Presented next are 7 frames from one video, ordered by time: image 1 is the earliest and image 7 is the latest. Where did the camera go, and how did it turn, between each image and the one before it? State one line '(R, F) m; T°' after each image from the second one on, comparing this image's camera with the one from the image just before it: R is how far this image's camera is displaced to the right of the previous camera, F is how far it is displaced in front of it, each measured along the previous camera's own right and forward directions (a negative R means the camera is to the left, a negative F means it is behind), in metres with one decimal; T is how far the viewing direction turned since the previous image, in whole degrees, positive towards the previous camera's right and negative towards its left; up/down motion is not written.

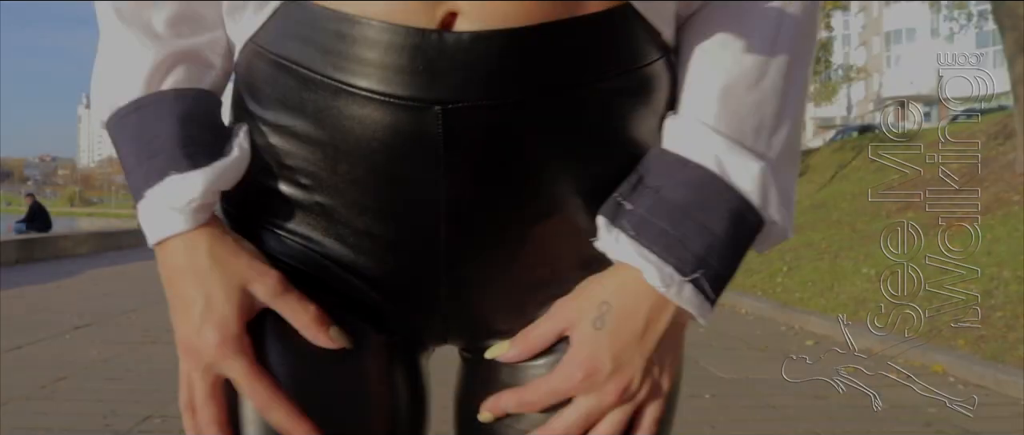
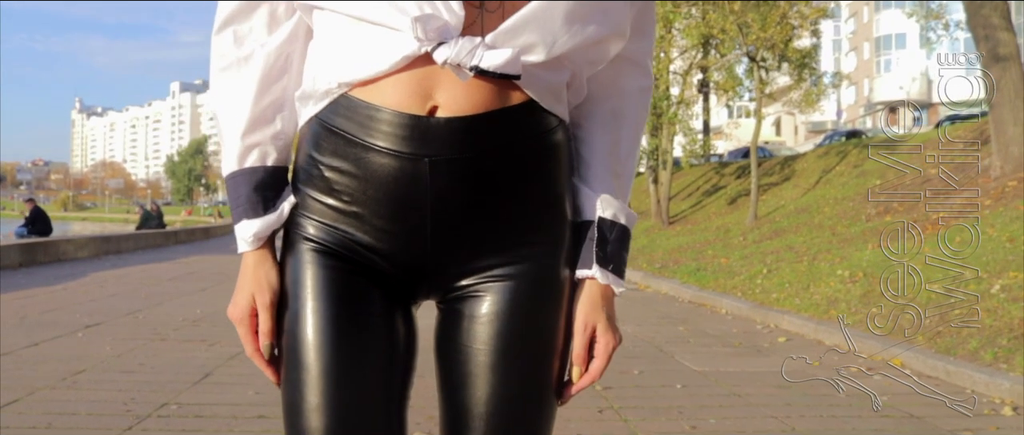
(0.0, -0.5) m; 0°
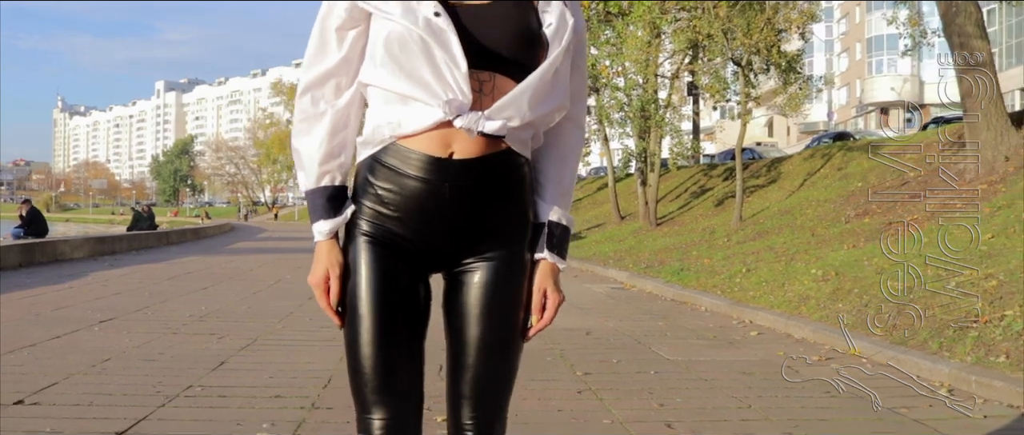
(0.0, -0.6) m; 0°
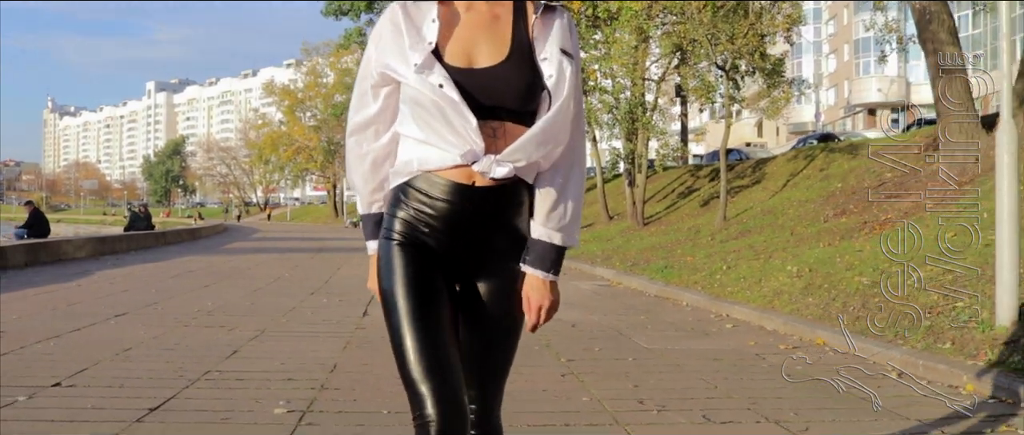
(0.0, -0.6) m; +1°
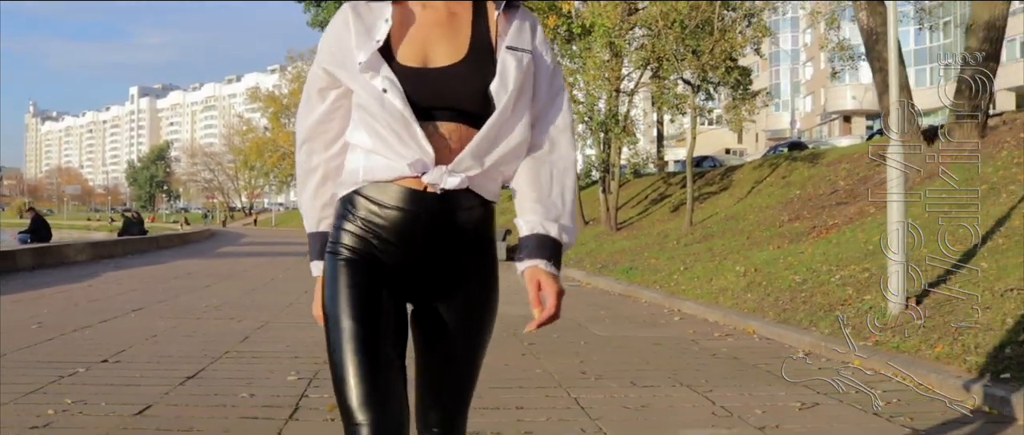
(+0.1, -1.3) m; +1°
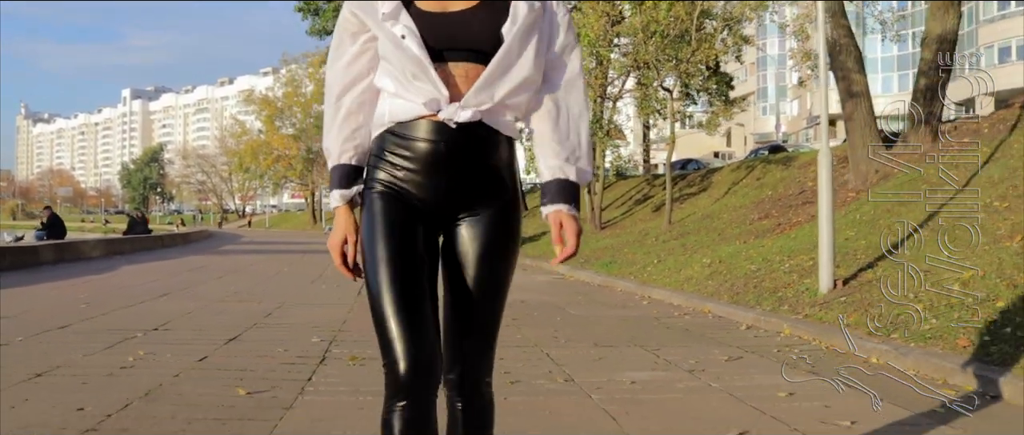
(+0.1, -1.4) m; +1°
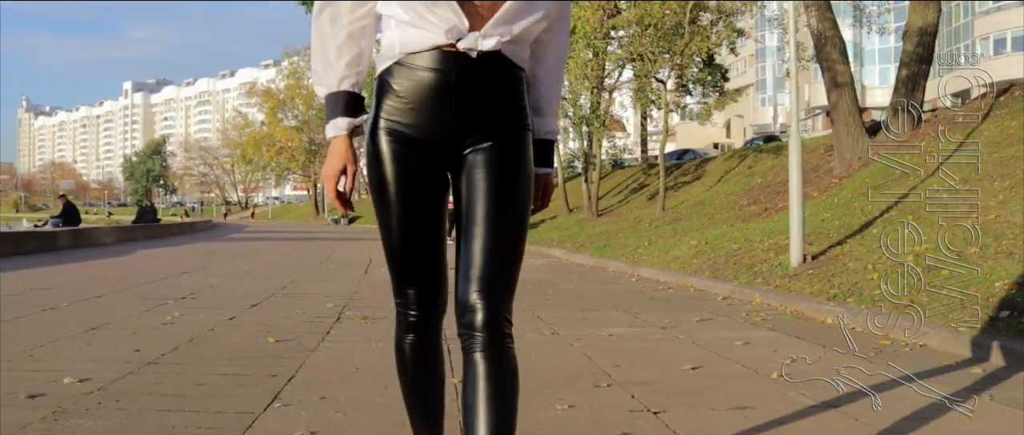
(+0.1, -0.8) m; 0°
